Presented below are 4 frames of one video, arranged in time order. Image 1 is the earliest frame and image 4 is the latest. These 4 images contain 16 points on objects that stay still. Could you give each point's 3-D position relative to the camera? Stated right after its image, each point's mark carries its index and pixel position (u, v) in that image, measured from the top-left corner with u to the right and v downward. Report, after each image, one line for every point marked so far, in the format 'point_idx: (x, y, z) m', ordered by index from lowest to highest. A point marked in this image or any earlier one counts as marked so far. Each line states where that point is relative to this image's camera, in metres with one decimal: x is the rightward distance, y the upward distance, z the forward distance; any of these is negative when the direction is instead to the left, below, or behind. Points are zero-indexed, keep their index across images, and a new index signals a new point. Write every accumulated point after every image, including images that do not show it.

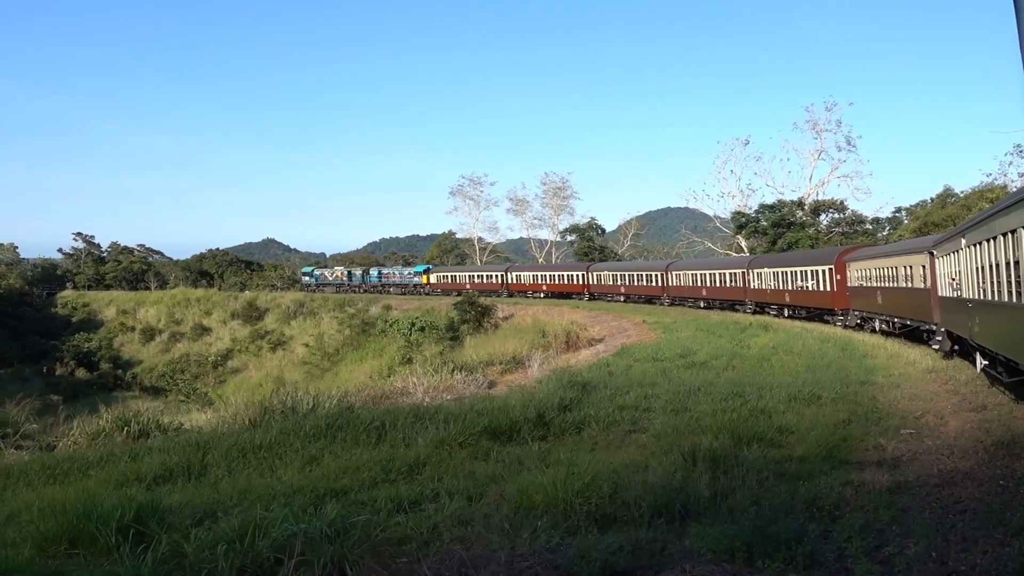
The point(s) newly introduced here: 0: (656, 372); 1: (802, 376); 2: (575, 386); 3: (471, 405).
0: (+2.7, -1.6, +14.3) m
1: (+5.1, -1.6, +13.4) m
2: (+1.0, -1.5, +12.0) m
3: (-0.6, -1.6, +10.2) m
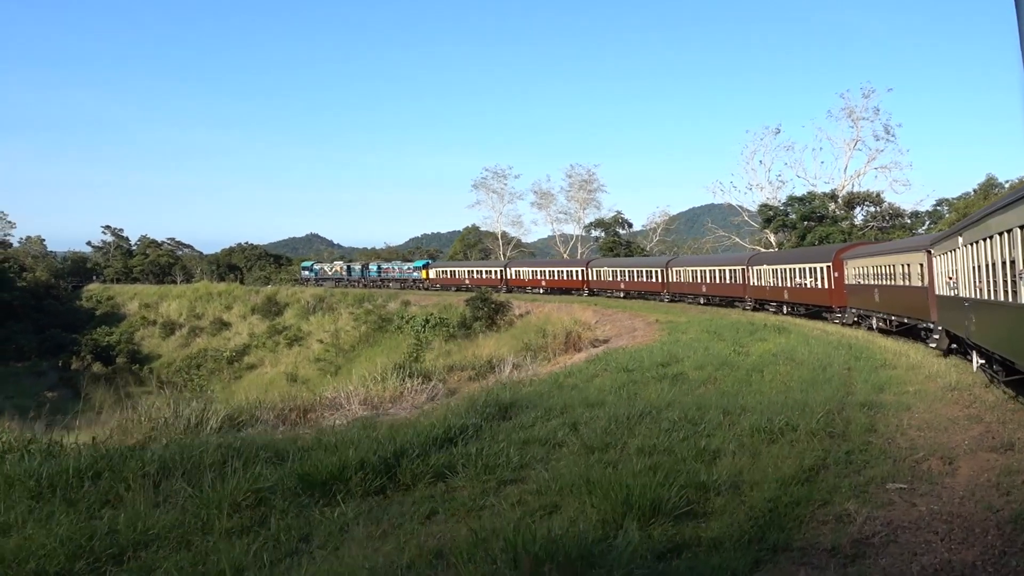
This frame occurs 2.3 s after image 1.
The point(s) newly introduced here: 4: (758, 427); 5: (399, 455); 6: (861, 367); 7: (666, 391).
0: (+1.6, -1.5, +12.0) m
1: (+4.0, -1.5, +10.9) m
2: (-0.2, -1.5, +9.7) m
3: (-1.8, -1.5, +8.0) m
4: (+2.6, -1.5, +8.3) m
5: (-1.0, -1.5, +6.7) m
6: (+6.8, -1.5, +15.0) m
7: (+2.3, -1.5, +11.6) m
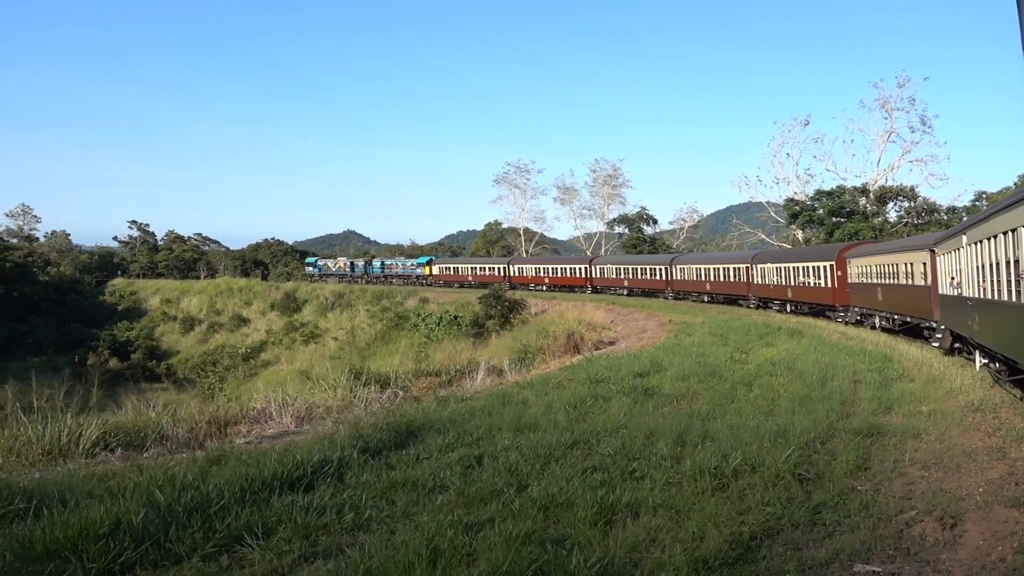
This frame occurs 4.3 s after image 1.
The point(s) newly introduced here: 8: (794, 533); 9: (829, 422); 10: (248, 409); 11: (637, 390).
0: (+0.7, -1.5, +10.2) m
1: (+3.0, -1.5, +9.0) m
2: (-1.2, -1.5, +8.0) m
3: (-2.9, -1.5, +6.4) m
4: (+1.6, -1.5, +6.4) m
5: (-2.1, -1.4, +5.0) m
6: (+6.1, -1.6, +13.0) m
7: (+1.5, -1.5, +9.8) m
8: (+1.9, -1.6, +5.2) m
9: (+3.8, -1.6, +9.1) m
10: (-4.5, -2.1, +13.4) m
11: (+1.8, -1.5, +11.3) m
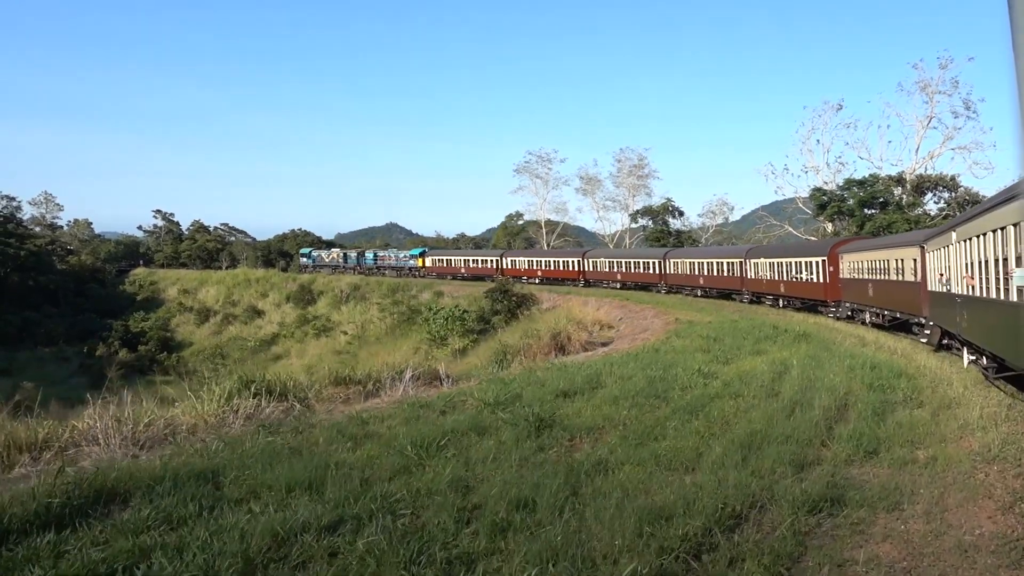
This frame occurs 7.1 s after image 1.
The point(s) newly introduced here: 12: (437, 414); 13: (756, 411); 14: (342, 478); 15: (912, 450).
0: (-0.9, -1.5, +7.5) m
1: (+1.4, -1.5, +6.3) m
2: (-2.9, -1.4, +5.4) m
3: (-4.7, -1.5, +3.9) m
4: (-0.2, -1.5, +3.7) m
5: (-3.9, -1.4, +2.5) m
6: (+4.6, -1.5, +10.0) m
7: (-0.2, -1.5, +7.1) m
8: (+0.1, -1.6, +2.5) m
9: (+2.1, -1.6, +6.3) m
10: (-6.0, -2.0, +11.0) m
11: (+0.3, -1.5, +8.6) m
12: (-0.8, -1.5, +9.1) m
13: (+2.9, -1.5, +9.3) m
14: (-1.3, -1.5, +6.1) m
15: (+4.2, -1.7, +8.1) m
